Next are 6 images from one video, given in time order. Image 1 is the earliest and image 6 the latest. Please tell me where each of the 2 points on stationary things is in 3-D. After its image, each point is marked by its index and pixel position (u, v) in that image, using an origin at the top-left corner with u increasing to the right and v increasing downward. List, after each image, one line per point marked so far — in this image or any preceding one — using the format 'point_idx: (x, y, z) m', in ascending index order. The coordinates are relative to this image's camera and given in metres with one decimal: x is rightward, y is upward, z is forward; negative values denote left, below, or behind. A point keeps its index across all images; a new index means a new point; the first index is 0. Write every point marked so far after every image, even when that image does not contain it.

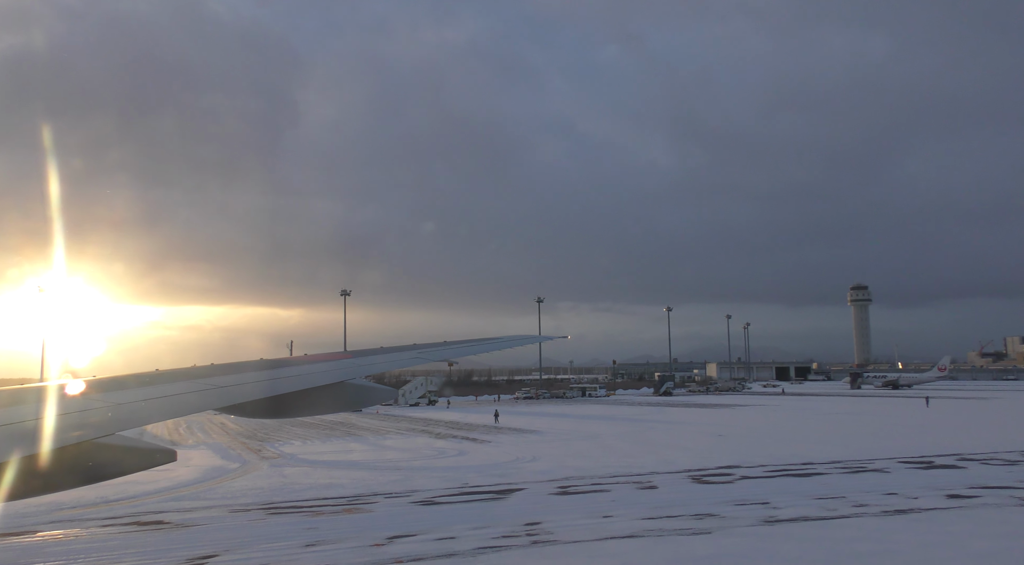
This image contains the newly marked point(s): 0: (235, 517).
0: (-5.7, -4.9, +19.2) m
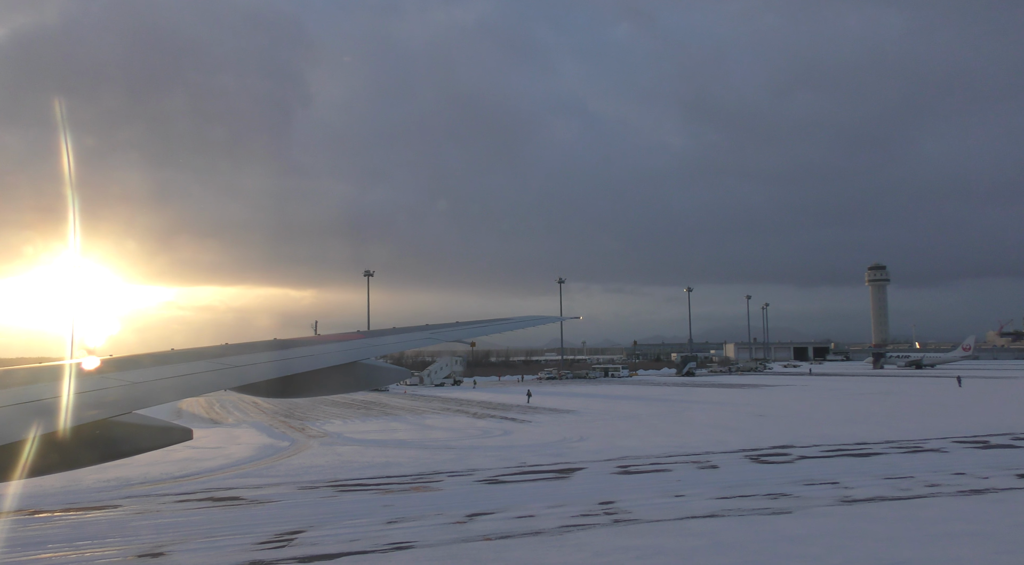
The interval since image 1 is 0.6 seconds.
0: (-4.3, -4.5, +19.4) m
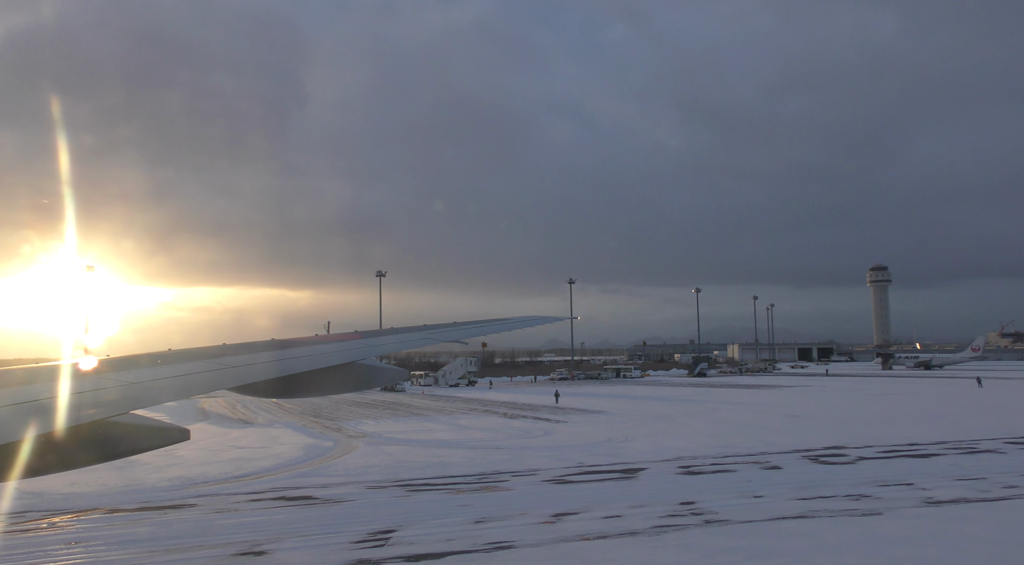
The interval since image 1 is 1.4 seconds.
0: (-2.8, -4.5, +19.4) m
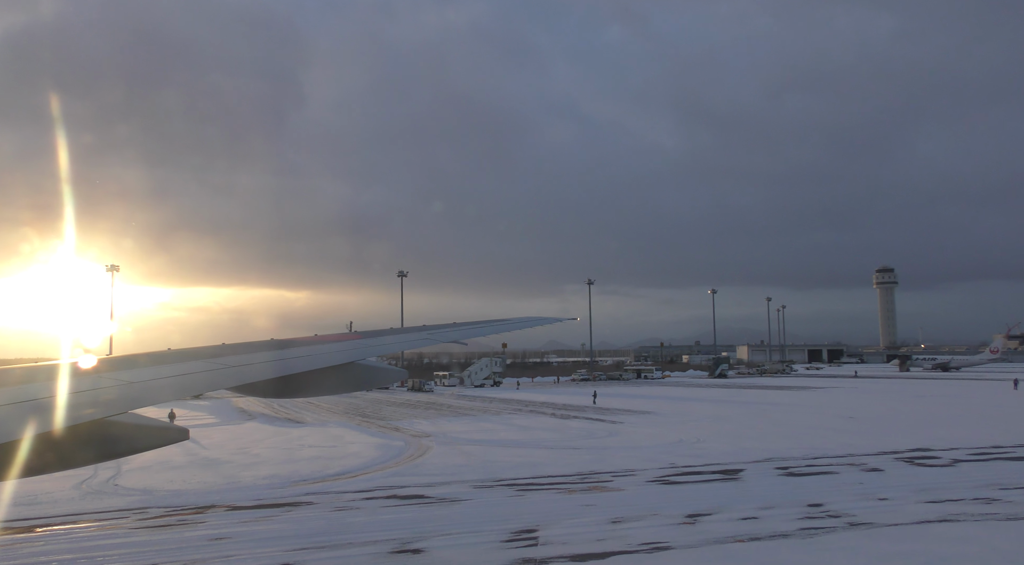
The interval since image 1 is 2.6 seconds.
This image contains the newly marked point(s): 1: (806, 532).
0: (-0.4, -4.4, +19.3) m
1: (+4.4, -3.8, +13.9) m
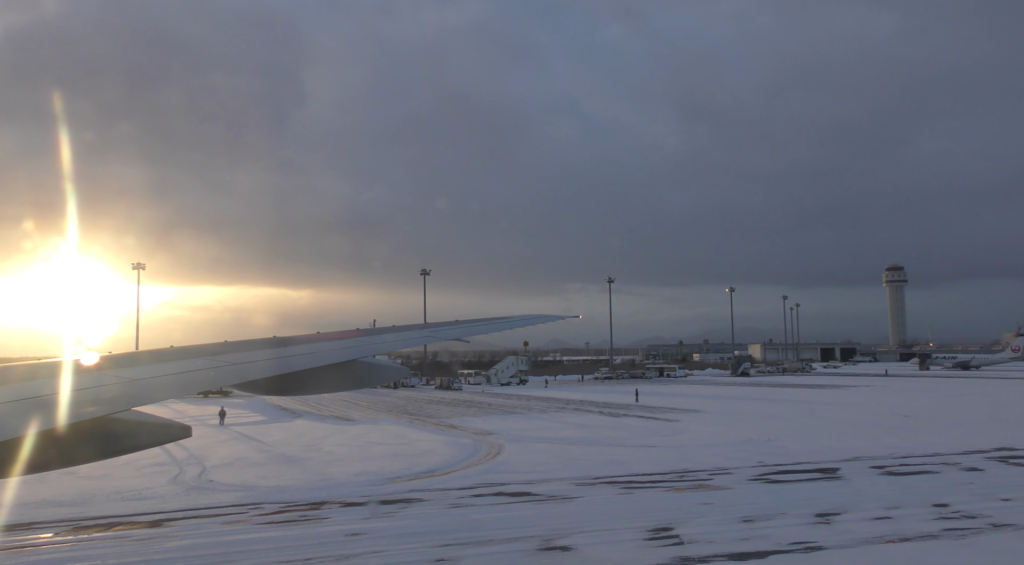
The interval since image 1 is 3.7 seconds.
0: (+1.8, -4.4, +19.2) m
1: (+6.5, -3.8, +13.7) m
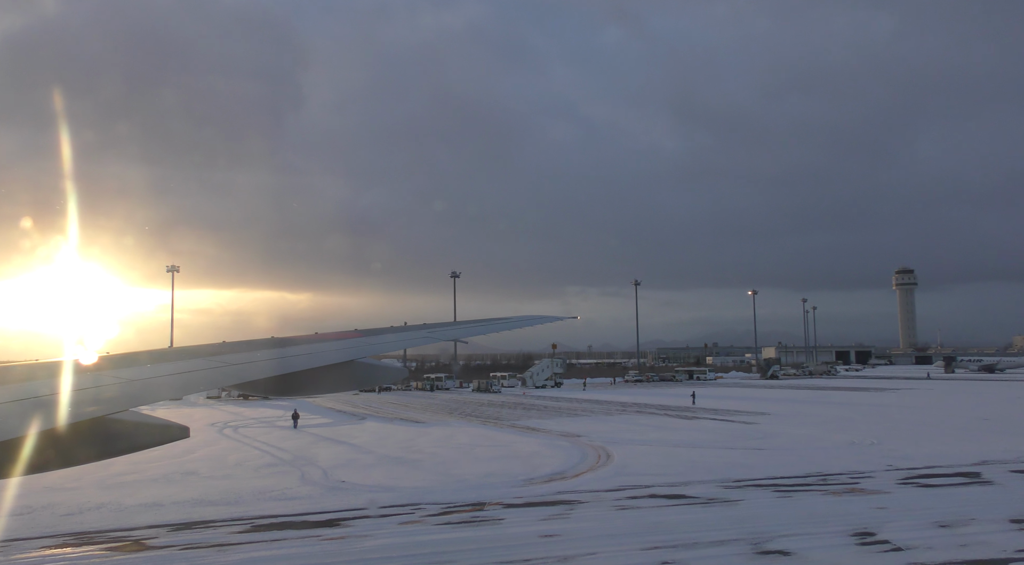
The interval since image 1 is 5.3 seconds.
0: (+5.0, -4.4, +19.0) m
1: (+9.5, -3.8, +13.4) m
